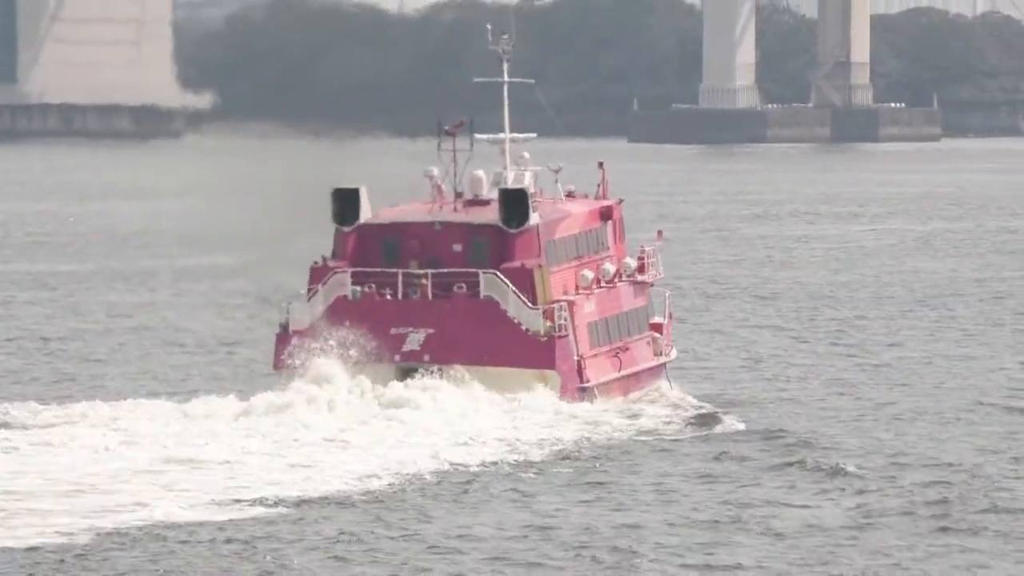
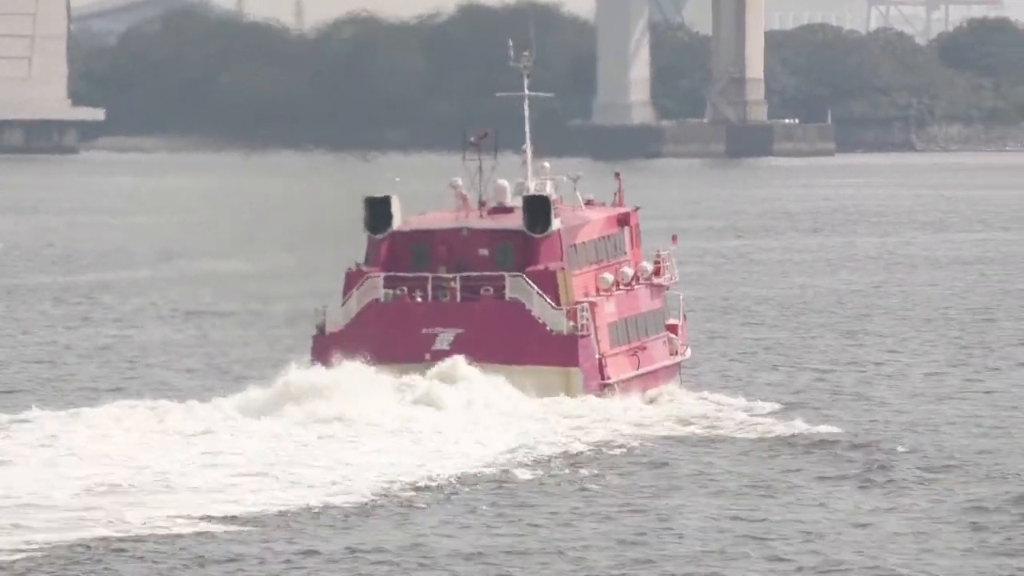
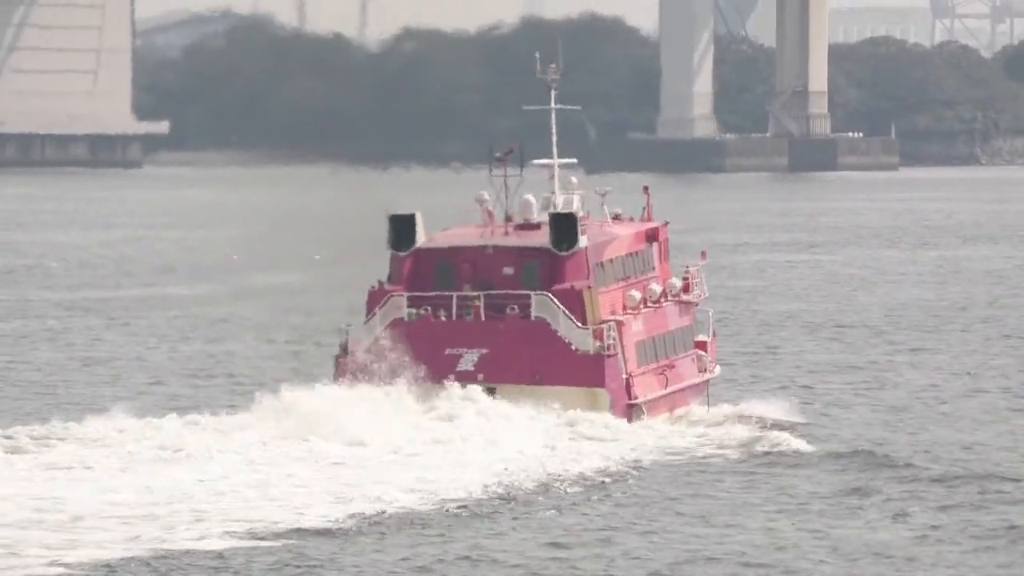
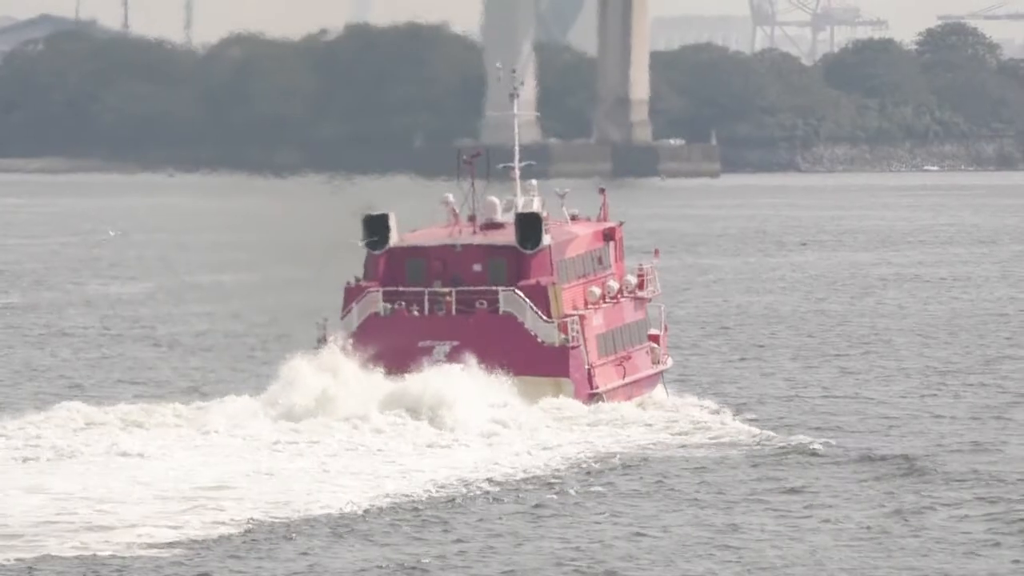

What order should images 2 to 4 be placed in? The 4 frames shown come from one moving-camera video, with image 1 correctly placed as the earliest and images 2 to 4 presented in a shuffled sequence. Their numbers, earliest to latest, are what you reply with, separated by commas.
3, 2, 4
